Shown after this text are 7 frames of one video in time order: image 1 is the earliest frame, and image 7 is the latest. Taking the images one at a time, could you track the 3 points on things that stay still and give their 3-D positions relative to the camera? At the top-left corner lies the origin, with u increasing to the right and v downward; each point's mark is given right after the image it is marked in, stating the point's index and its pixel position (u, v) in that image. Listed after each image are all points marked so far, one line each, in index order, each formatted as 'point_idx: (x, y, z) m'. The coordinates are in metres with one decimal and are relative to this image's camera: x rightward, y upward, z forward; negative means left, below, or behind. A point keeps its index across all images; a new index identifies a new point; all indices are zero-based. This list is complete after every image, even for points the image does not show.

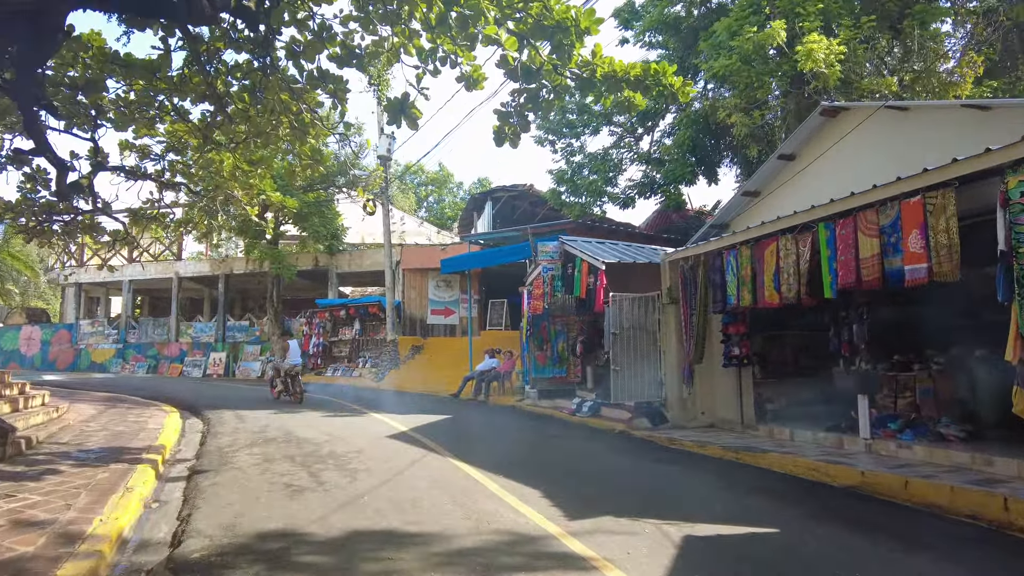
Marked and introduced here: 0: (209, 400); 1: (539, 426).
0: (-6.8, -2.5, +15.1) m
1: (+0.5, -2.4, +11.4) m
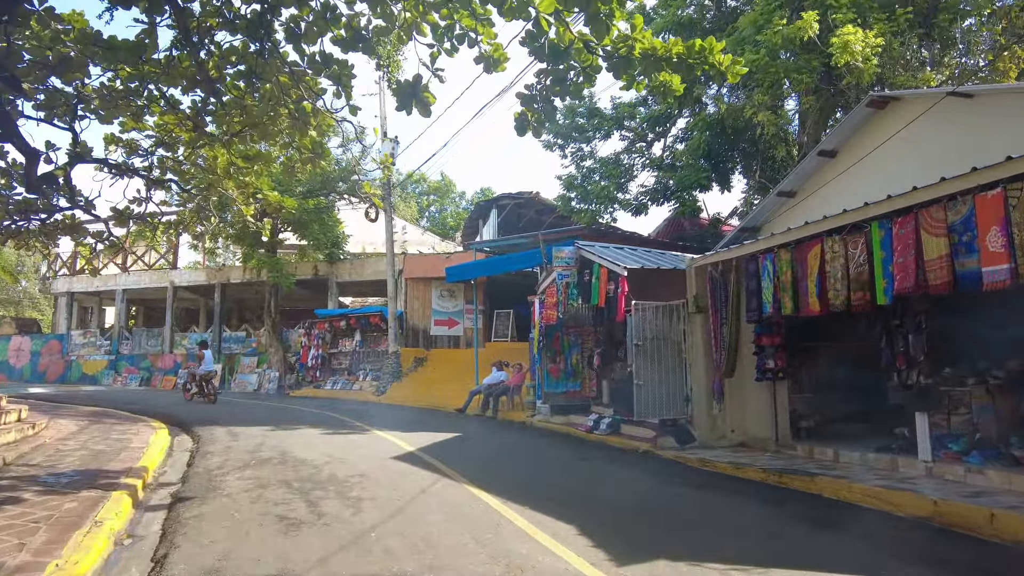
0: (-6.5, -2.7, +14.2) m
1: (+0.7, -2.5, +10.5) m
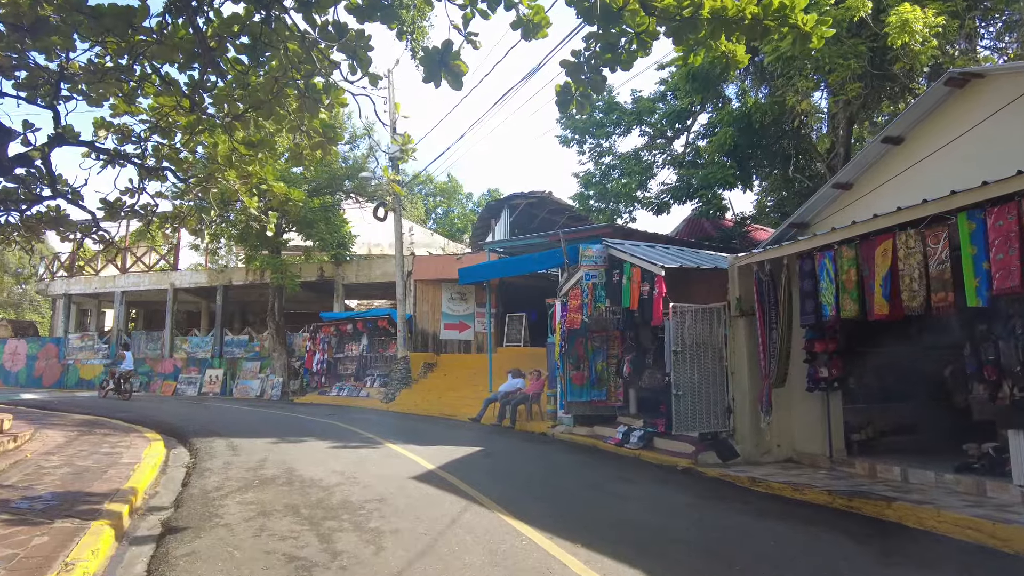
0: (-6.1, -2.7, +13.3) m
1: (+1.1, -2.5, +9.6) m
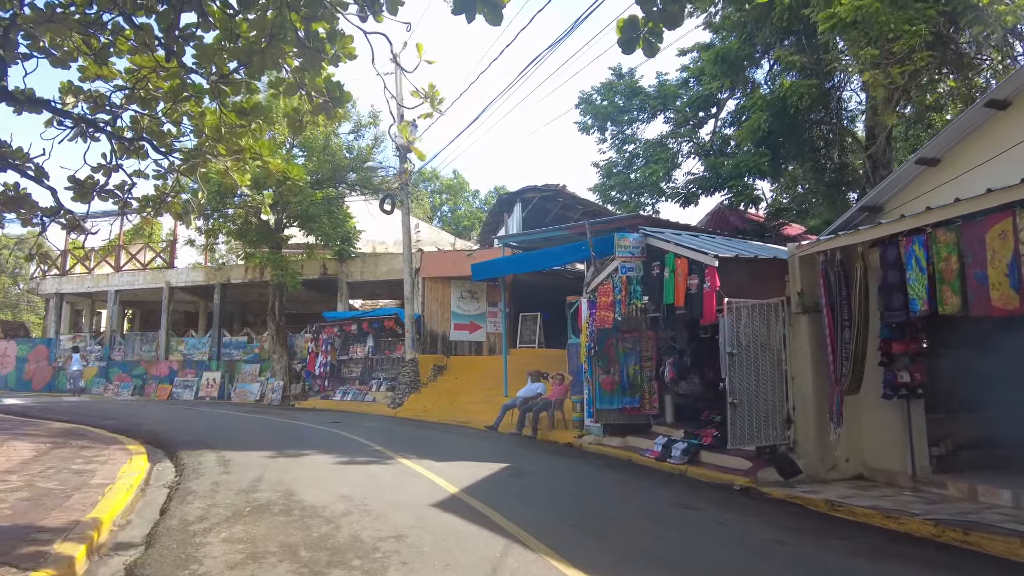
0: (-5.7, -2.6, +12.1) m
1: (+1.5, -2.4, +8.3) m
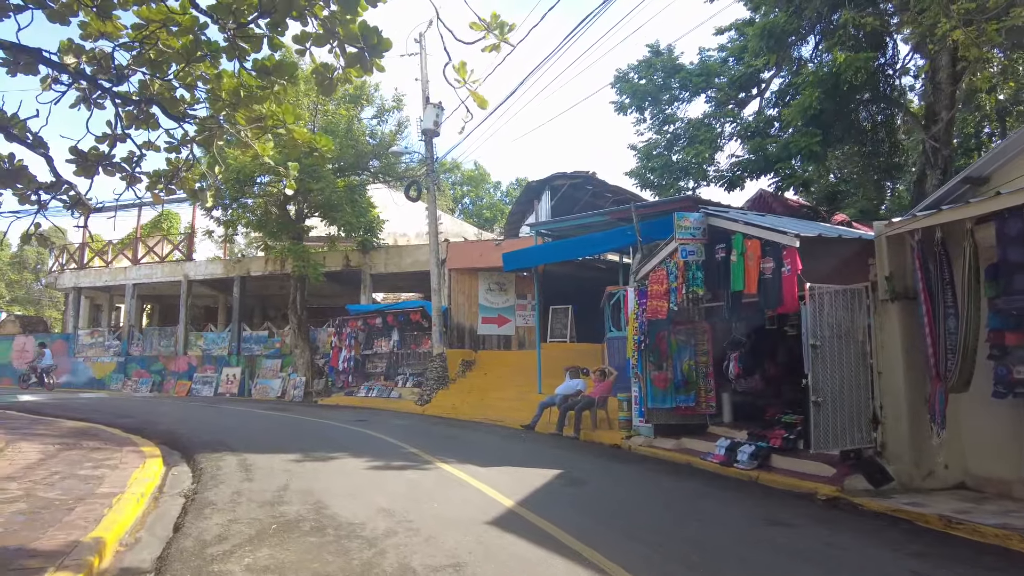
0: (-5.0, -2.4, +11.2) m
1: (+2.1, -2.2, +7.3) m
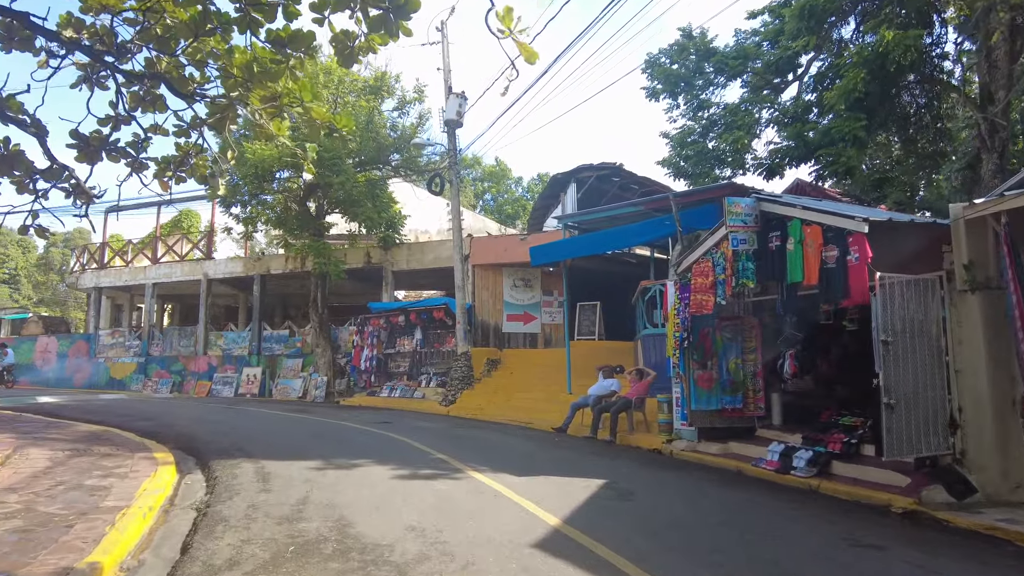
0: (-4.5, -2.4, +10.7) m
1: (+2.5, -2.1, +6.6) m
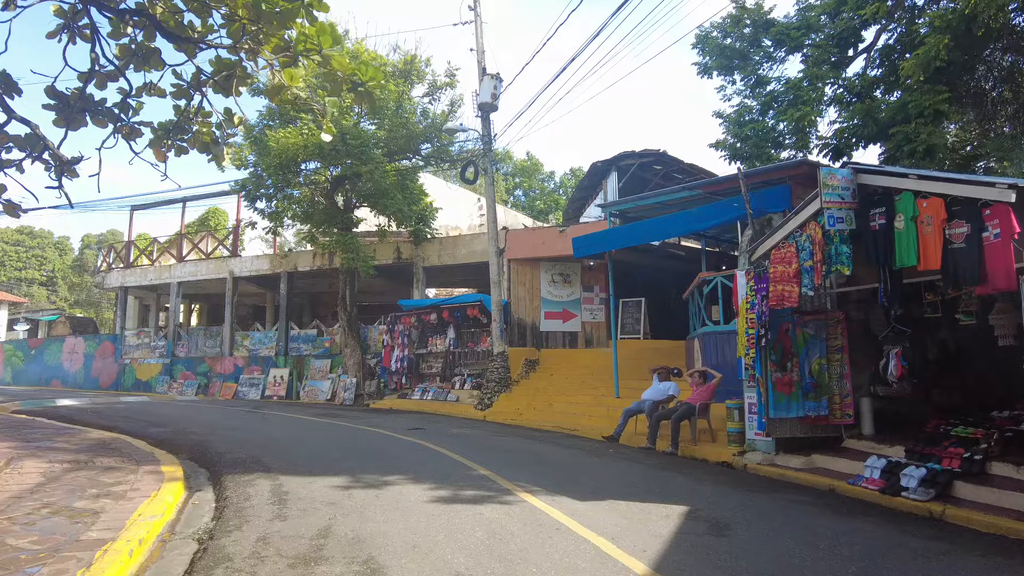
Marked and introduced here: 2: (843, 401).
0: (-3.8, -2.3, +9.7) m
1: (+3.0, -2.0, +5.3) m
2: (+4.3, -1.4, +8.6) m
